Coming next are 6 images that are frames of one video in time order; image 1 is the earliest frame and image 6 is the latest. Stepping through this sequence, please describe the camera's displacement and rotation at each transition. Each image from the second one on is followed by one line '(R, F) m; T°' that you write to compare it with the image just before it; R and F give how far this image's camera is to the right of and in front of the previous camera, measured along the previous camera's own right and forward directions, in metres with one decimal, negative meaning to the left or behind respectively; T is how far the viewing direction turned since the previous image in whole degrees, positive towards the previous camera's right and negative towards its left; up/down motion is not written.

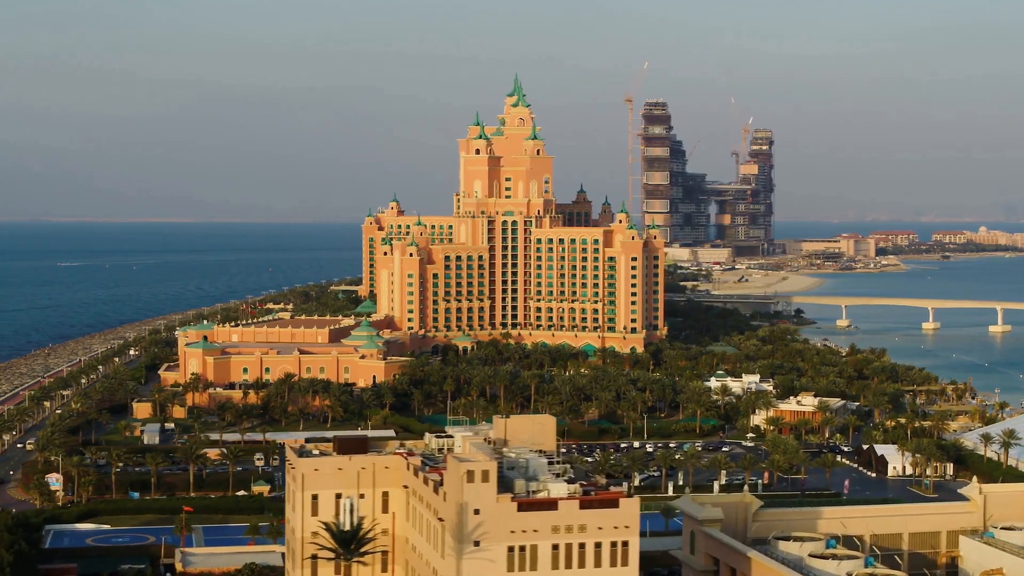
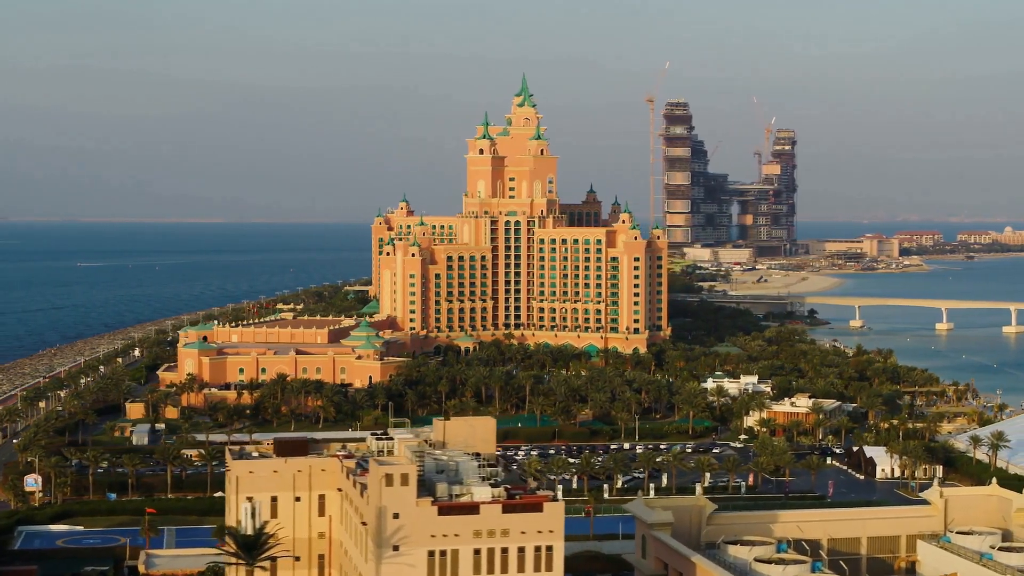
(+1.9, +0.5) m; -1°
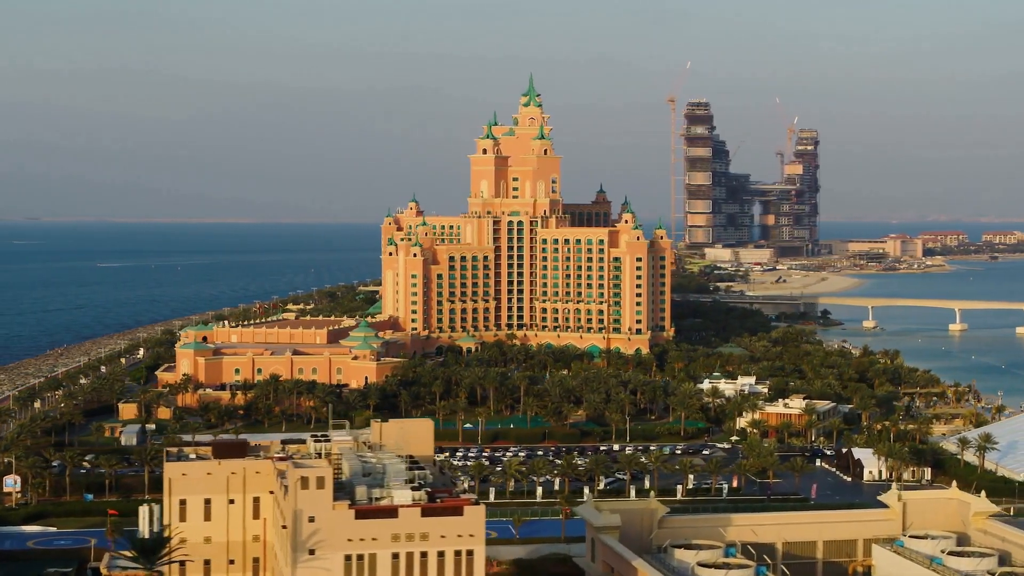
(+1.9, +0.5) m; -1°
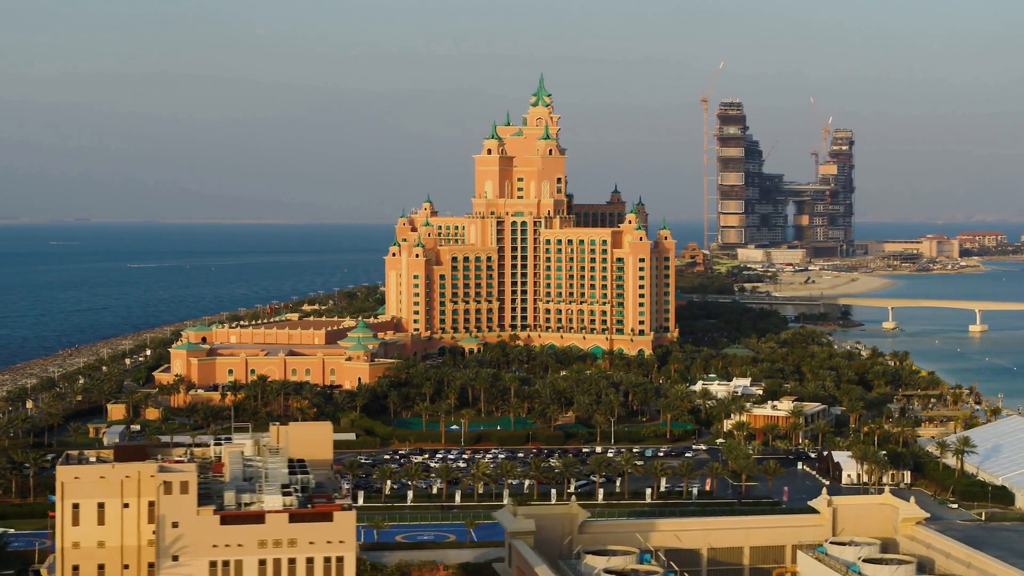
(+3.0, +0.7) m; -1°
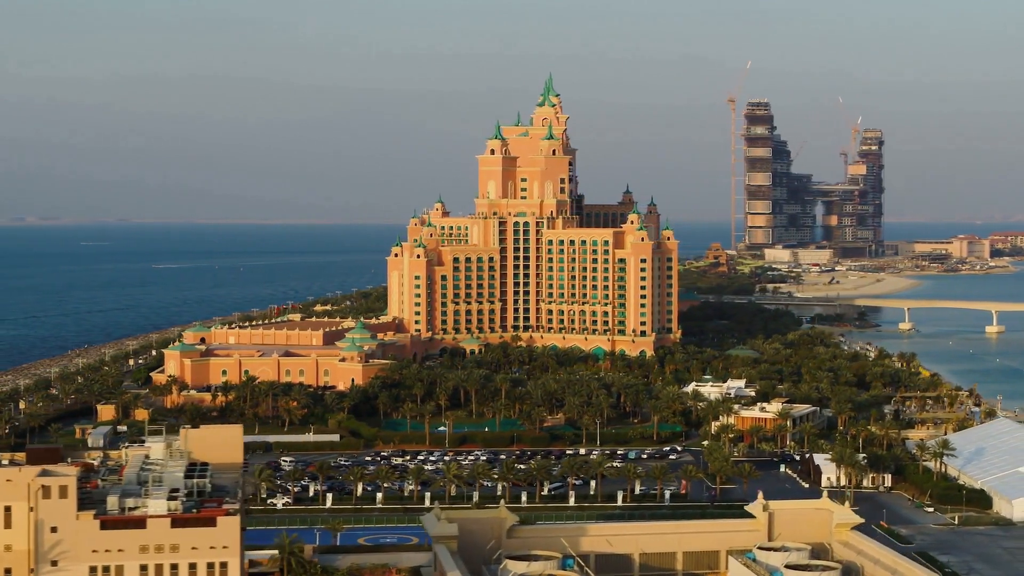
(+2.6, +0.5) m; -1°
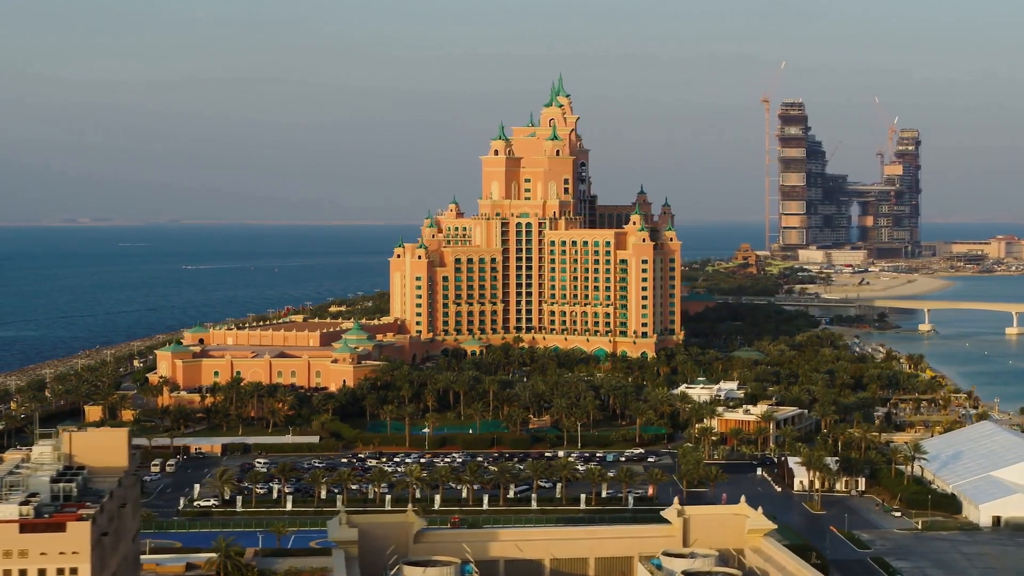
(+3.2, +0.6) m; -1°
